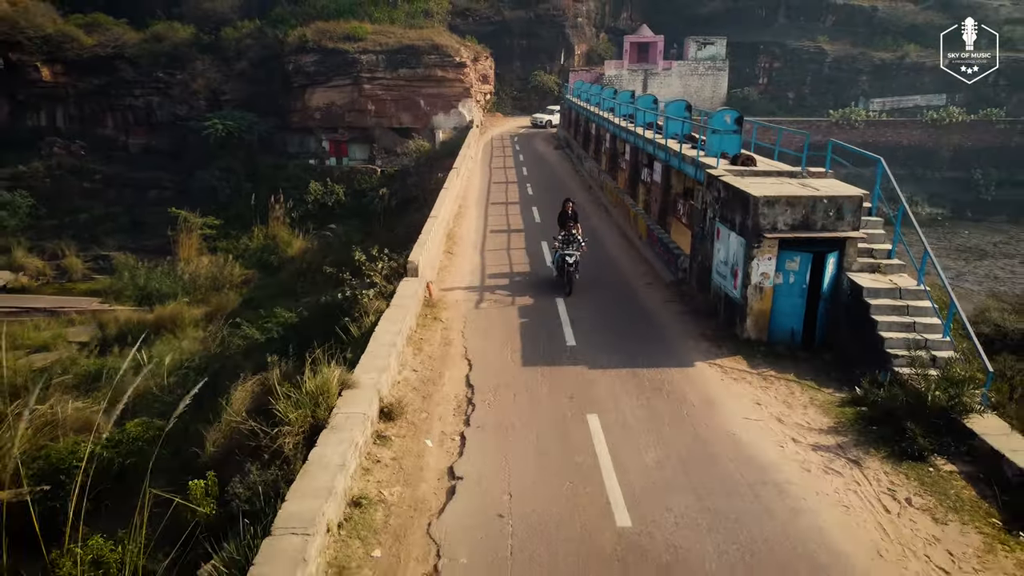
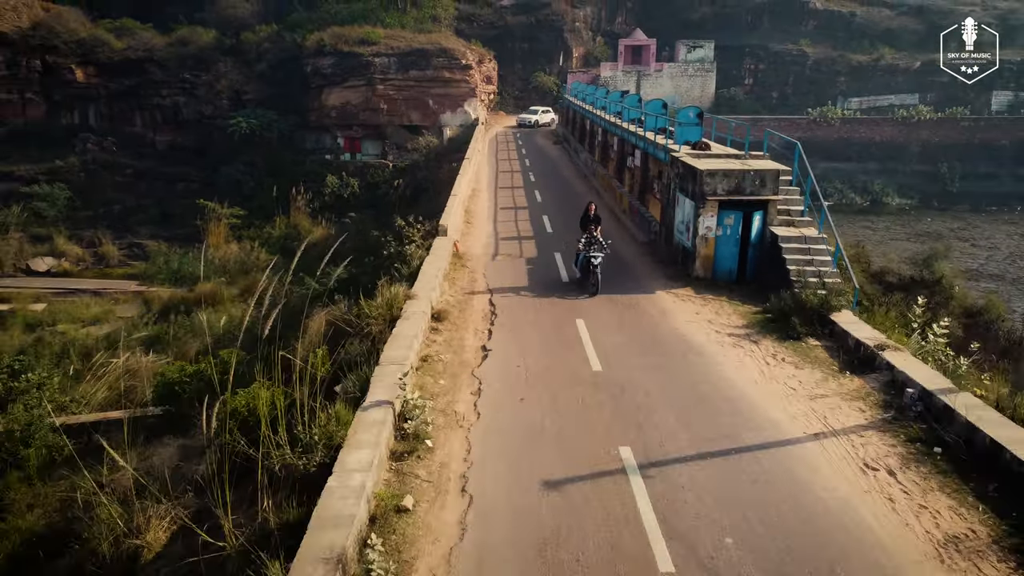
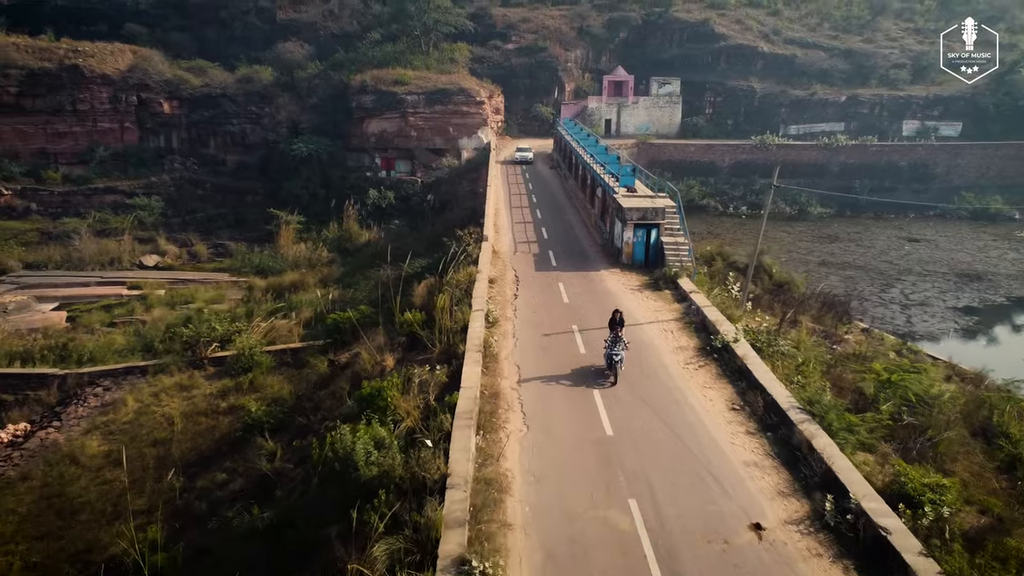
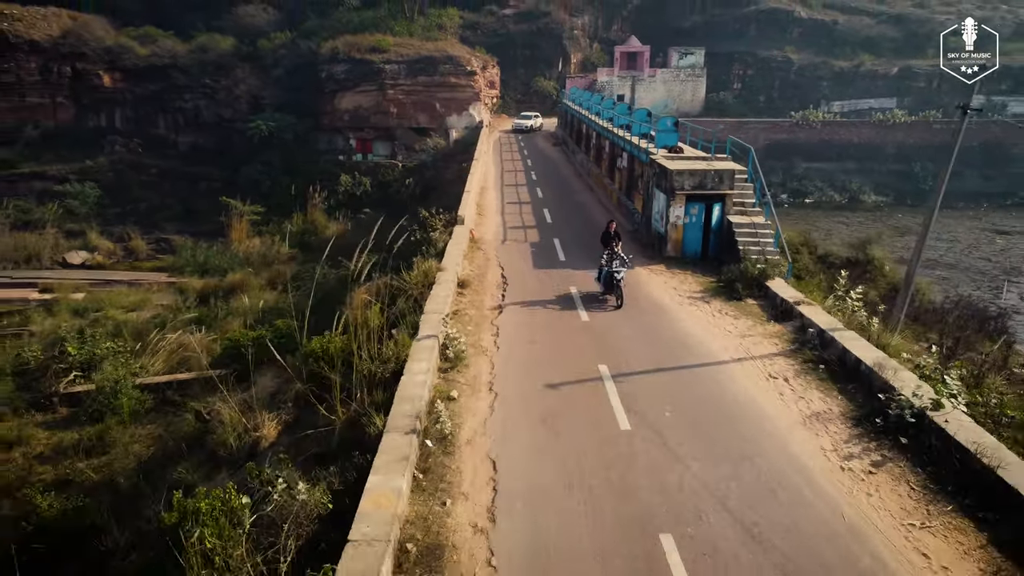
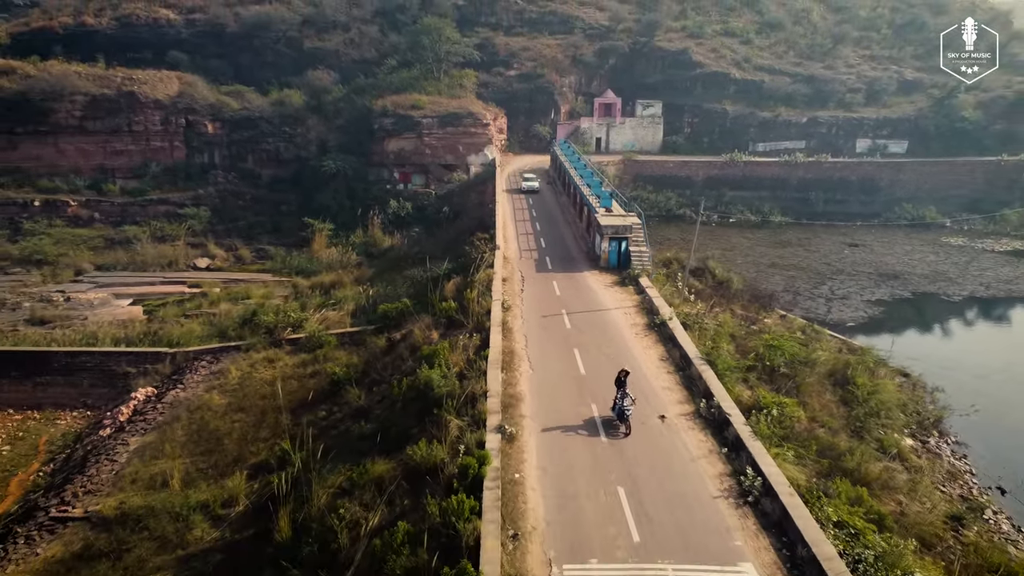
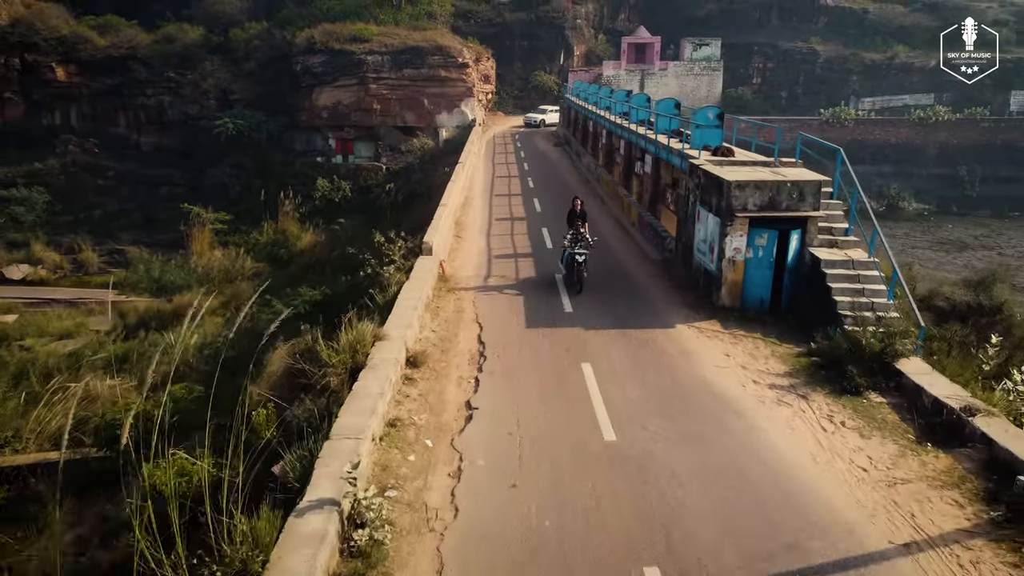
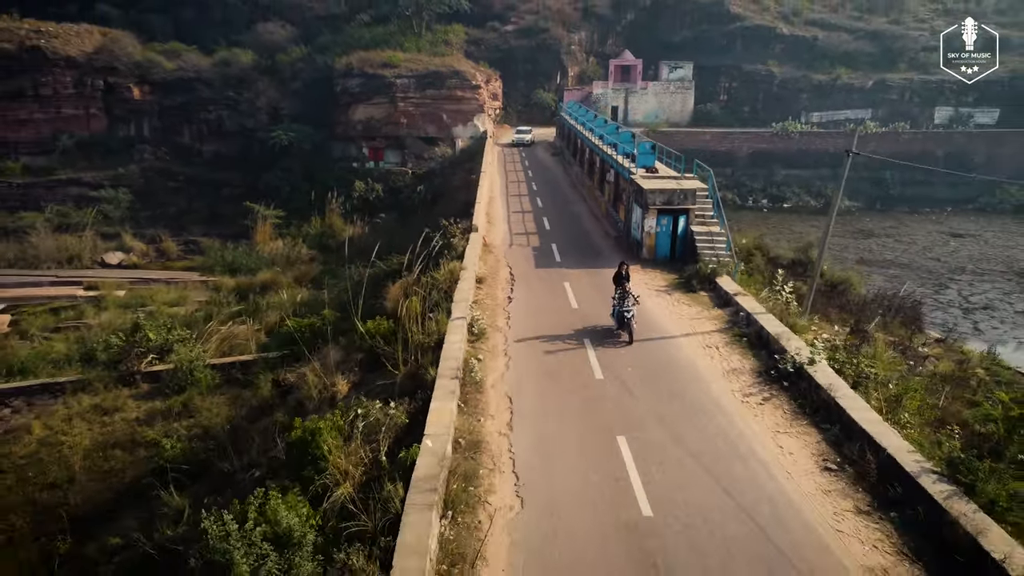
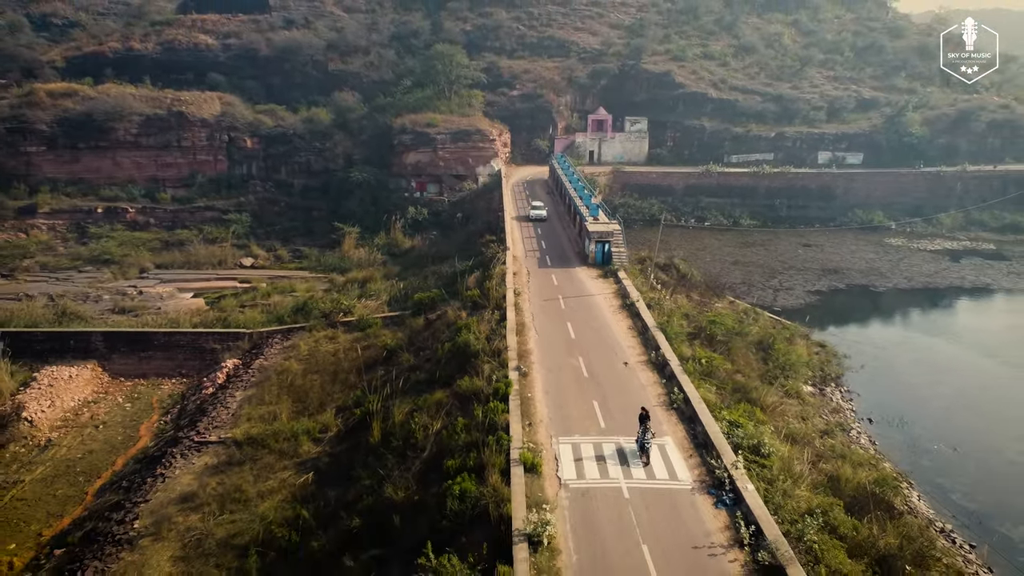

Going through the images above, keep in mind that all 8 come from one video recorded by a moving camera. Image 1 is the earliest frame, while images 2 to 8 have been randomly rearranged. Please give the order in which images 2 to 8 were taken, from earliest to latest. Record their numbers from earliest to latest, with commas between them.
6, 2, 4, 7, 3, 5, 8
